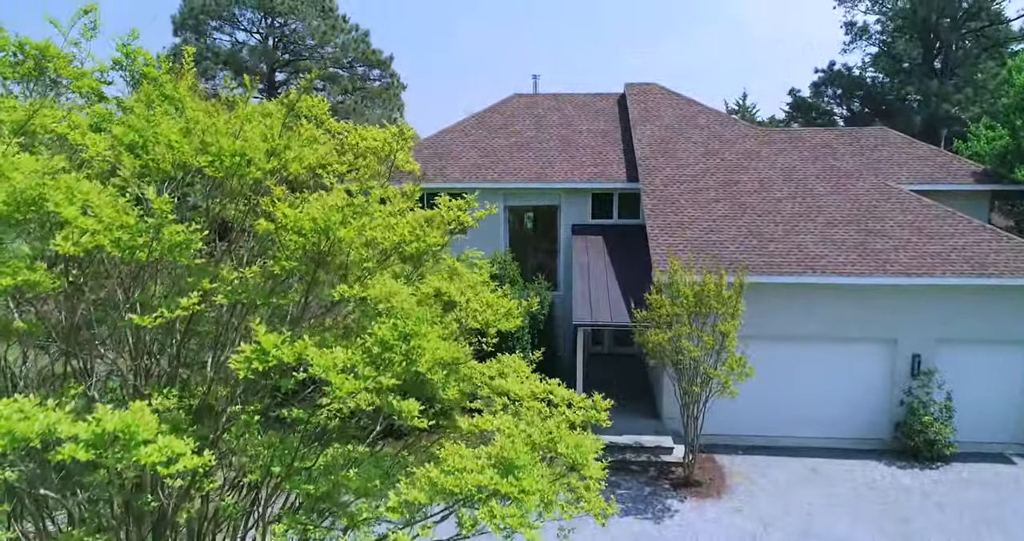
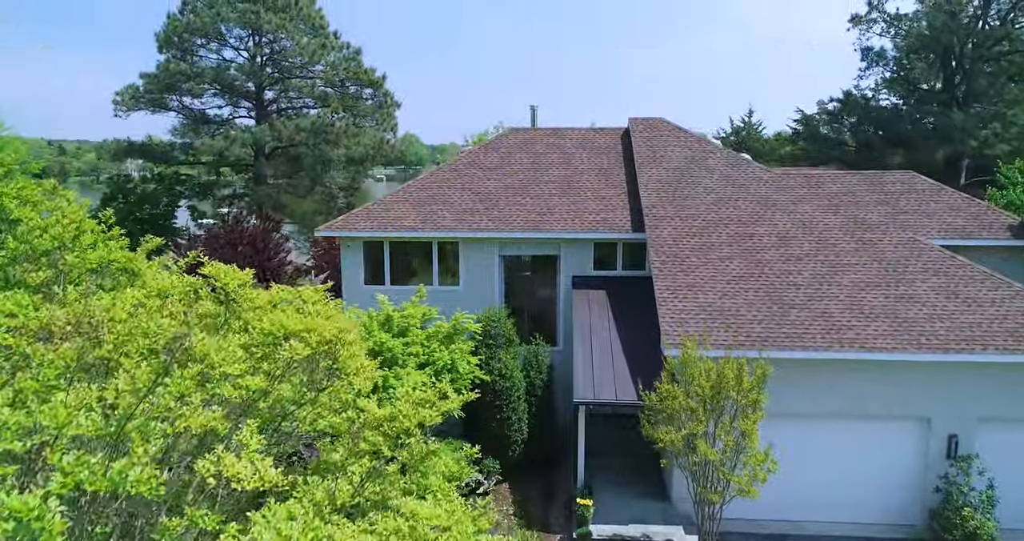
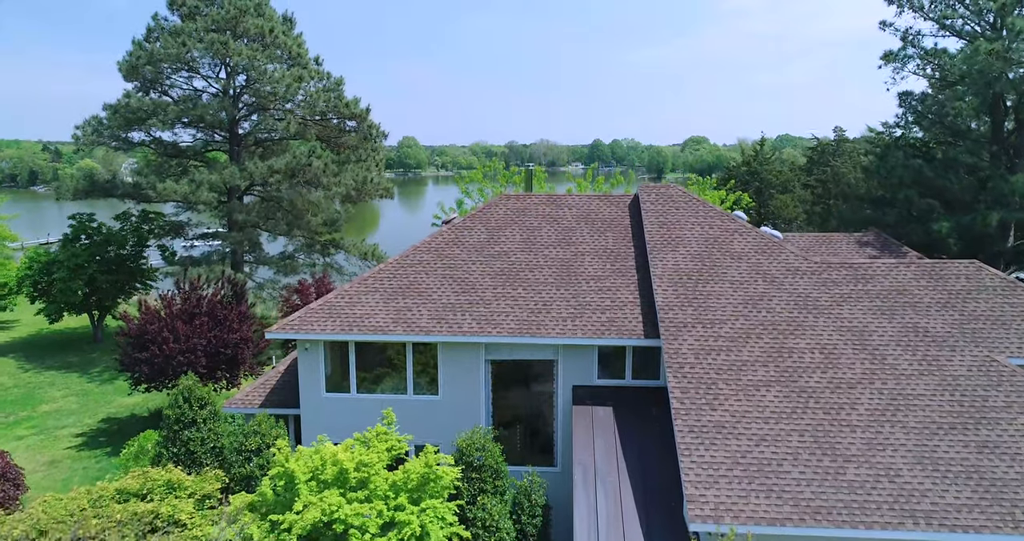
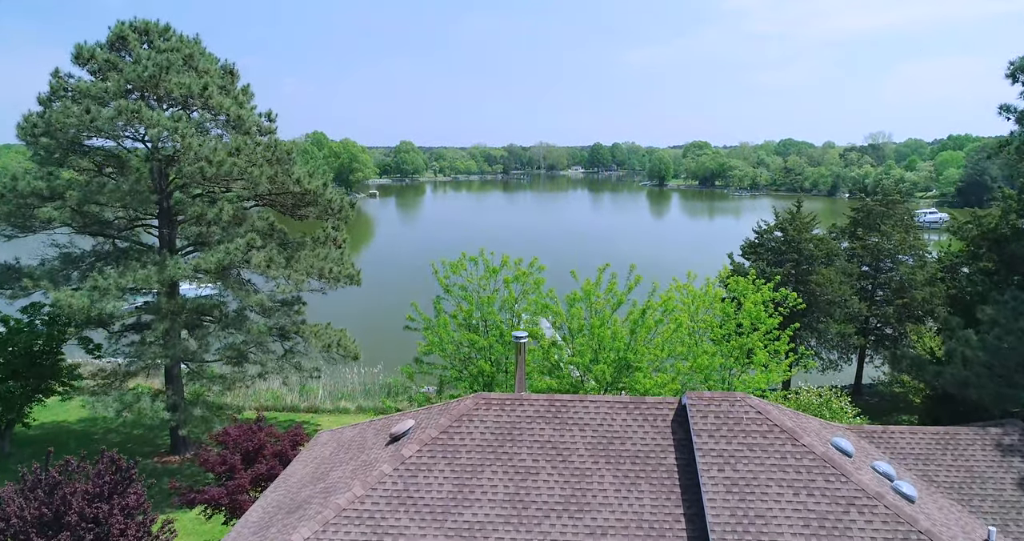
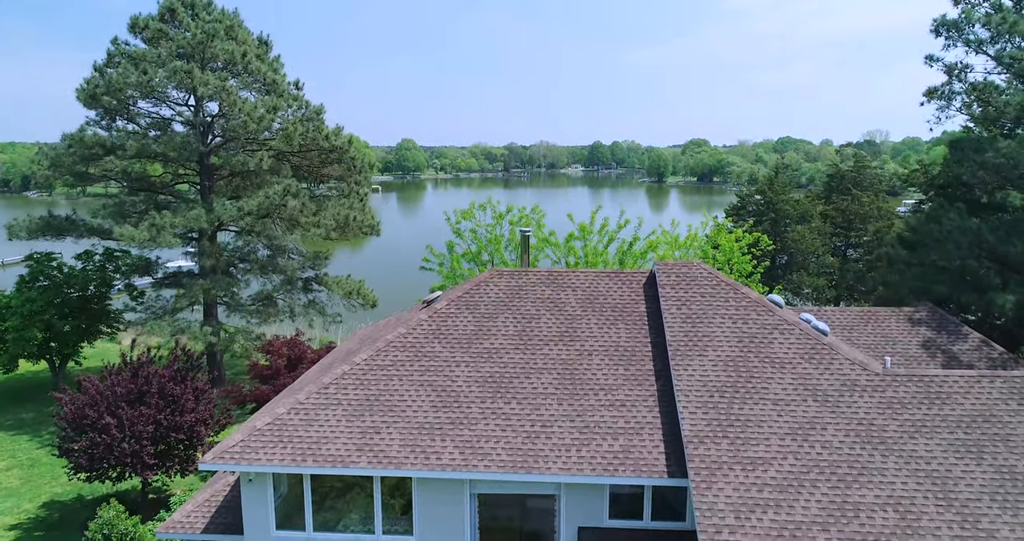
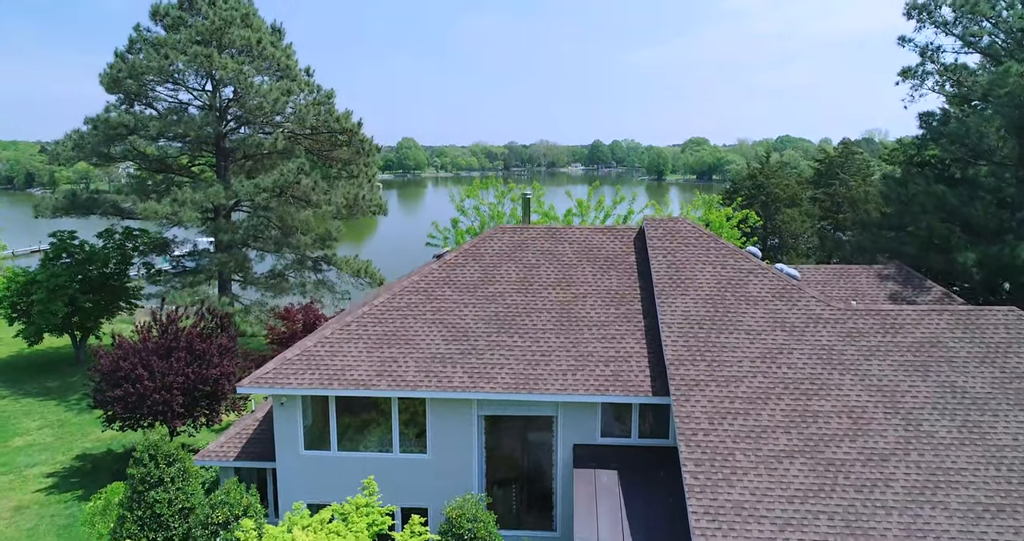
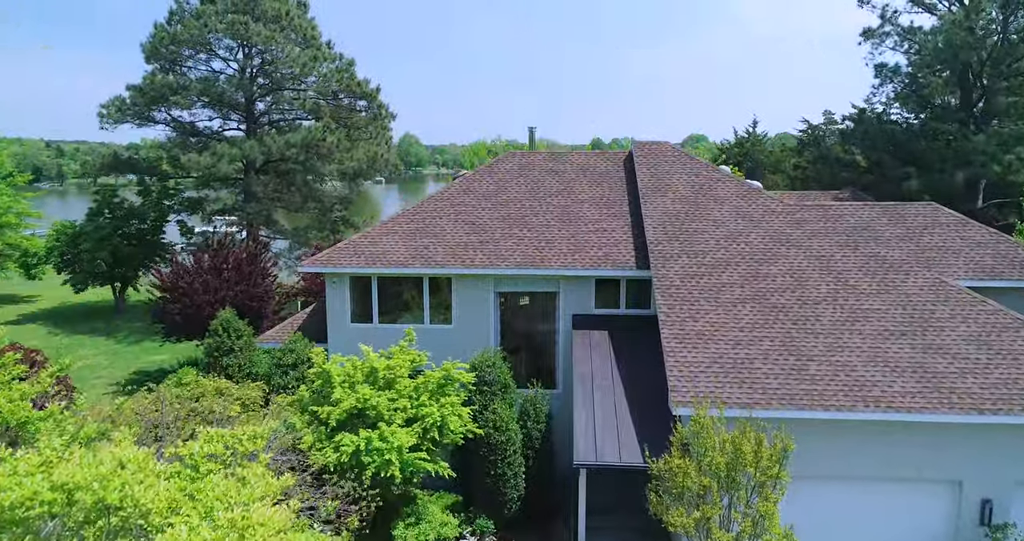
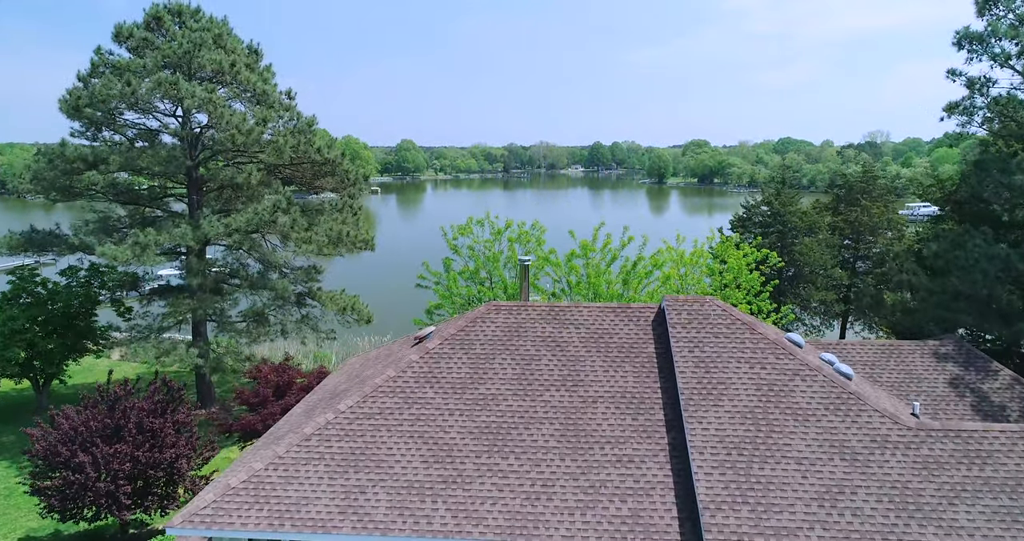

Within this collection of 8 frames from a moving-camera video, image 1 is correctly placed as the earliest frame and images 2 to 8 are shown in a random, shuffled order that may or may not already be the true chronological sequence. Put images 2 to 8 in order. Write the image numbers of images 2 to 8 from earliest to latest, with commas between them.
2, 7, 3, 6, 5, 8, 4
